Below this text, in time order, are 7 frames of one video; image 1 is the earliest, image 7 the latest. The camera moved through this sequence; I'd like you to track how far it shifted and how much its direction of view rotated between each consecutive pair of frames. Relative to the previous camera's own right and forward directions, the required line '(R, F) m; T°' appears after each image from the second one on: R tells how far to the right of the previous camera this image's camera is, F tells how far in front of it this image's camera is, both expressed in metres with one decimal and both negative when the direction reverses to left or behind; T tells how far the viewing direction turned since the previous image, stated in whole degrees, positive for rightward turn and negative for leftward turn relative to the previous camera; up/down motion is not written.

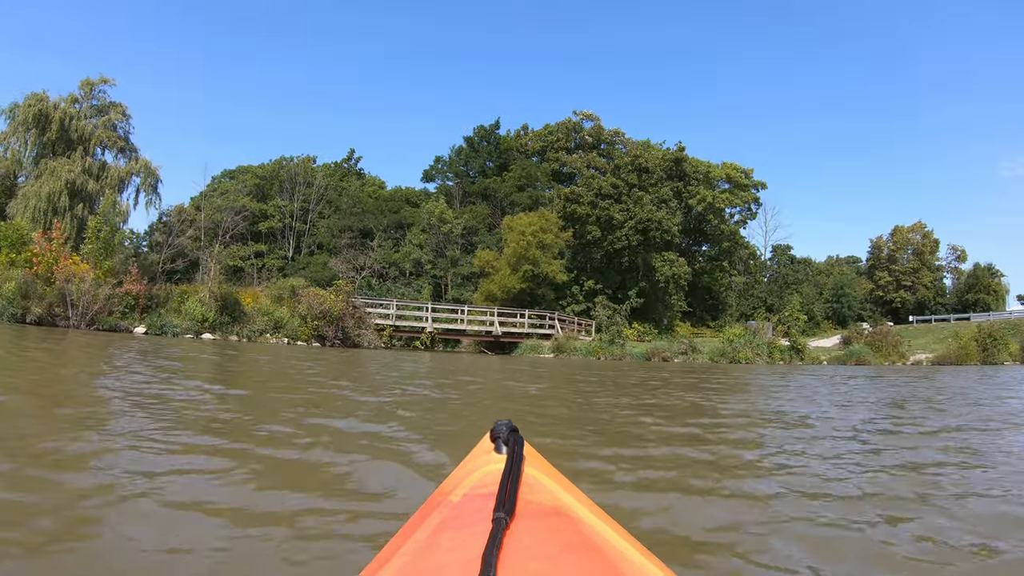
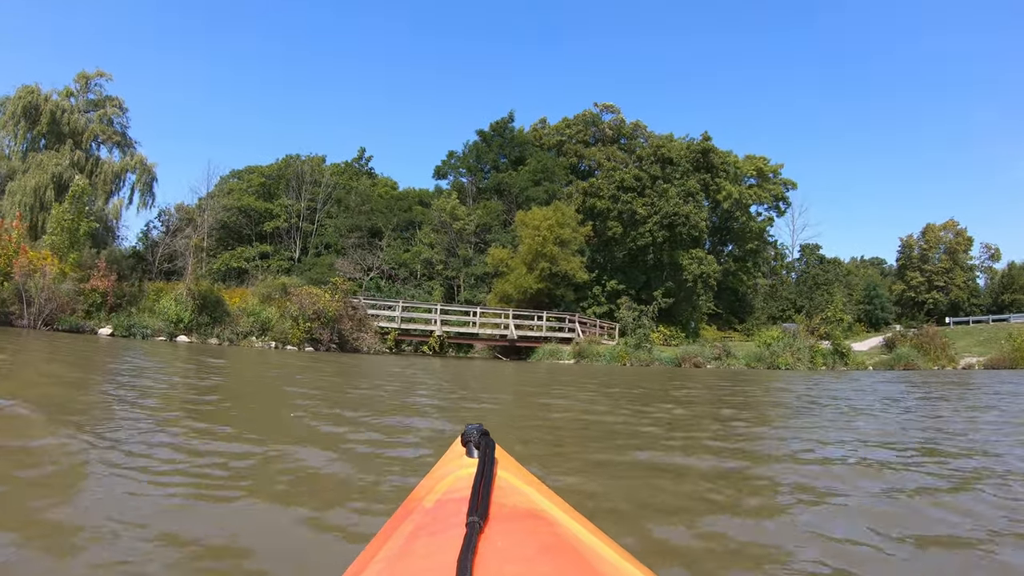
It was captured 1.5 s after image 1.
(-0.1, +2.0) m; -1°
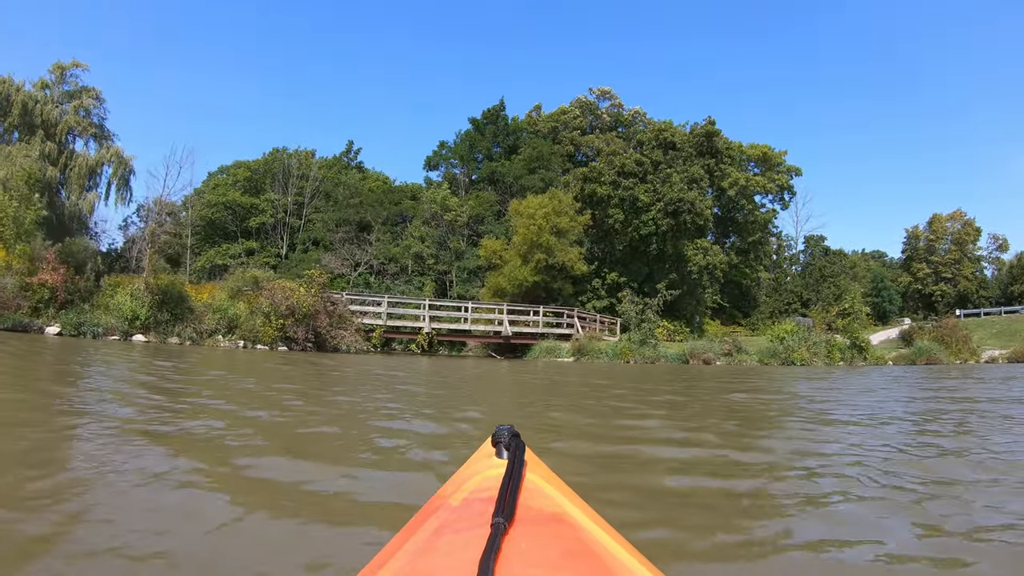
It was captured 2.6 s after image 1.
(+0.2, +1.6) m; 0°
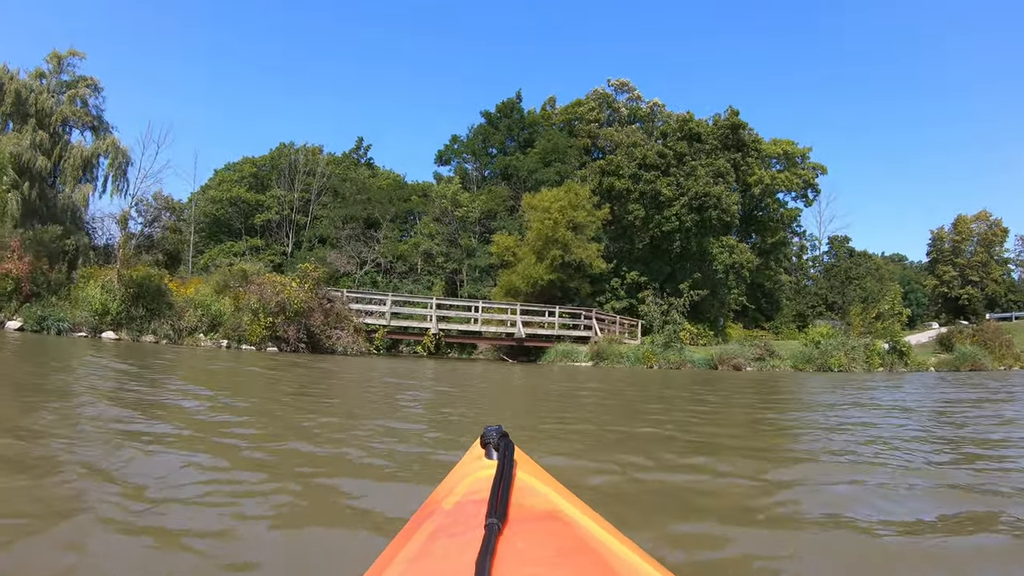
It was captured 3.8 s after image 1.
(-0.1, +1.5) m; -1°
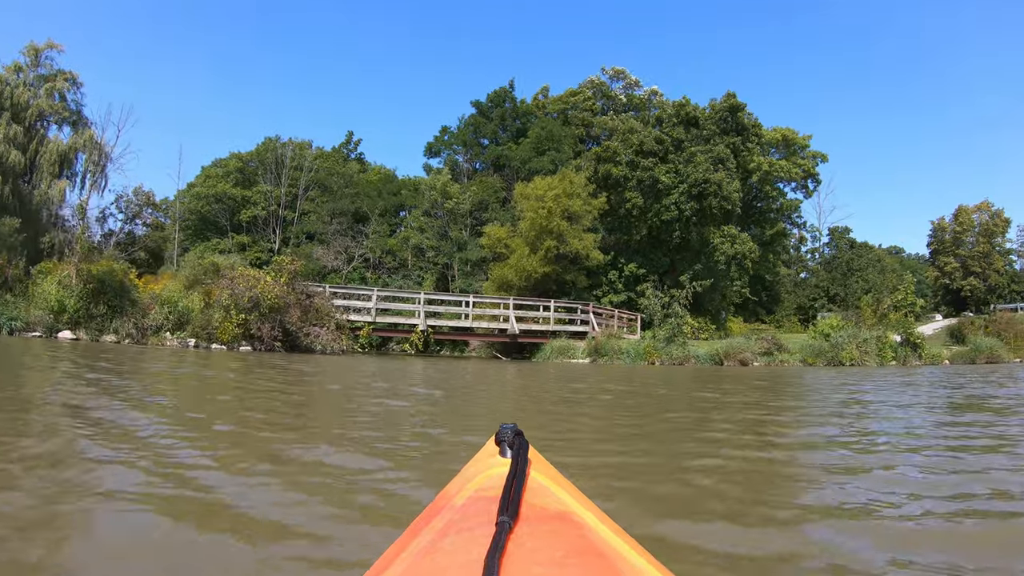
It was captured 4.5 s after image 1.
(+0.2, +1.1) m; 0°
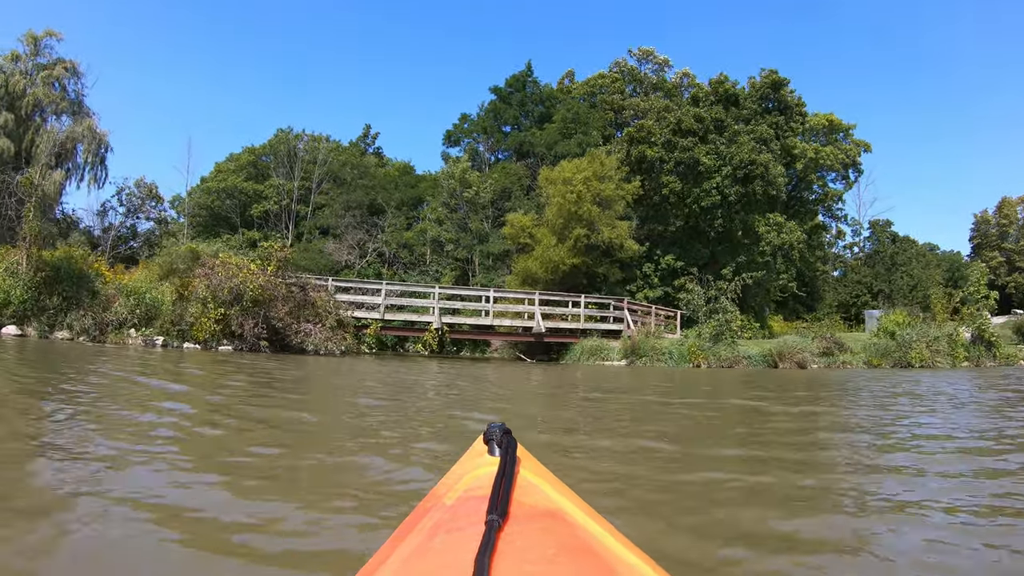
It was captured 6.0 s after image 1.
(-0.1, +2.0) m; -2°
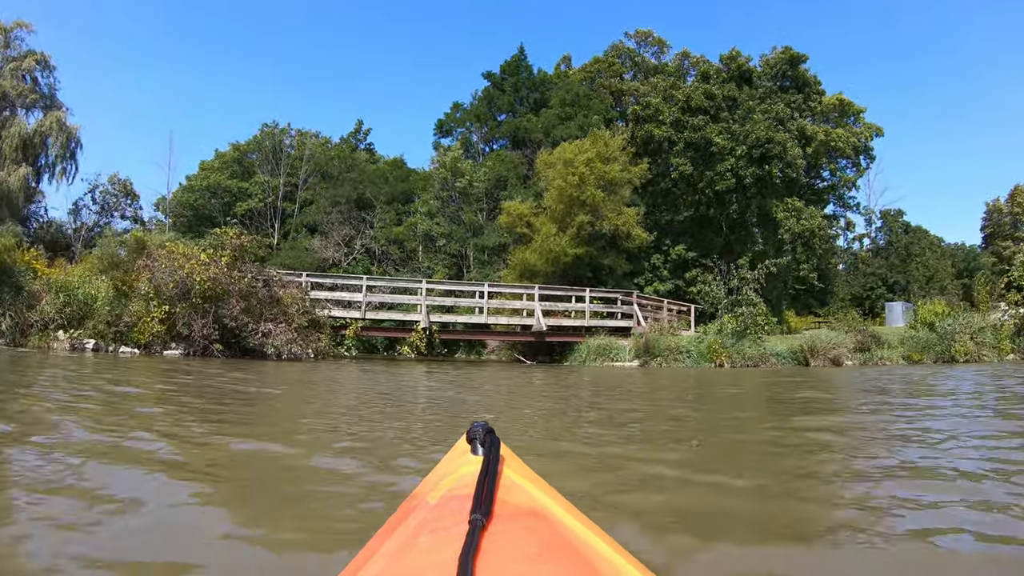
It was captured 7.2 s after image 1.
(+0.1, +1.8) m; 0°
